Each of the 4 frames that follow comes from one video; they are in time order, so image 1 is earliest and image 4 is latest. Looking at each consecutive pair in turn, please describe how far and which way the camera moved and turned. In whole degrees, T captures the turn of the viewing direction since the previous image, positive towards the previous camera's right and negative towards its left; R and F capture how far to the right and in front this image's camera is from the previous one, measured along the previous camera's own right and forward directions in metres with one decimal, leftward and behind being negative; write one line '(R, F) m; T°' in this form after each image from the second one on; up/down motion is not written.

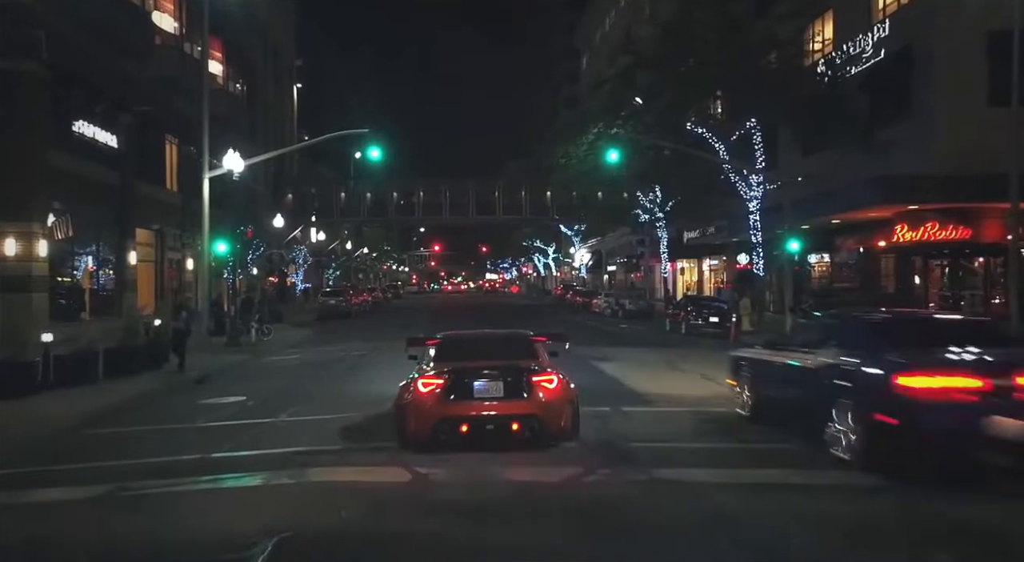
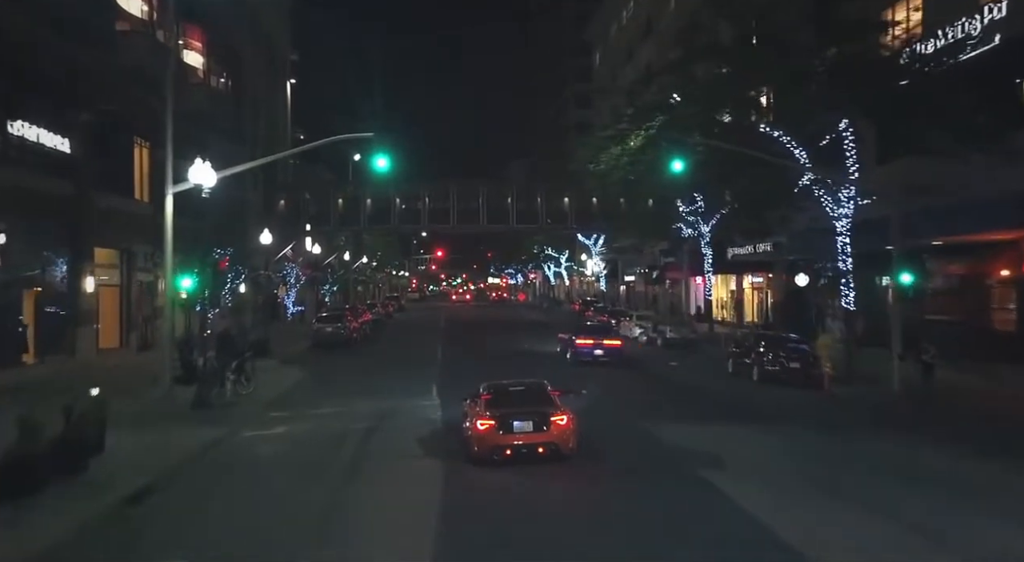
(-1.2, +5.4) m; 0°
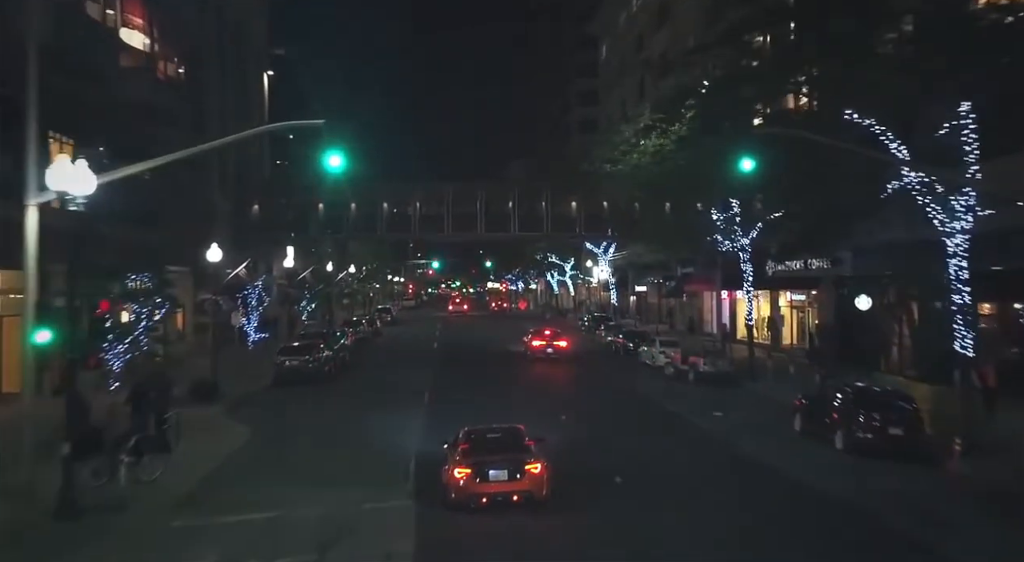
(-0.1, +6.1) m; 0°
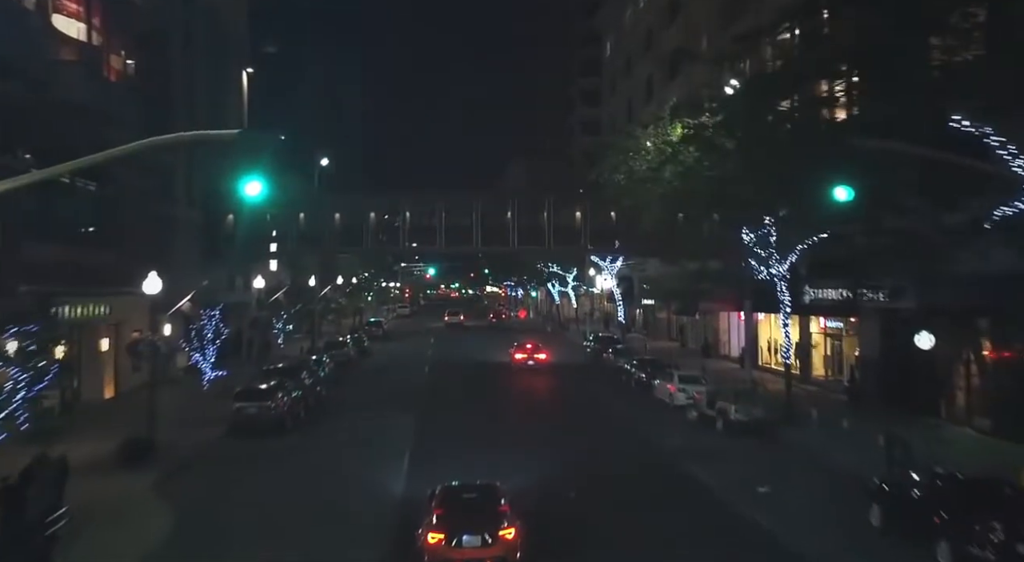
(0.0, +4.6) m; 0°
